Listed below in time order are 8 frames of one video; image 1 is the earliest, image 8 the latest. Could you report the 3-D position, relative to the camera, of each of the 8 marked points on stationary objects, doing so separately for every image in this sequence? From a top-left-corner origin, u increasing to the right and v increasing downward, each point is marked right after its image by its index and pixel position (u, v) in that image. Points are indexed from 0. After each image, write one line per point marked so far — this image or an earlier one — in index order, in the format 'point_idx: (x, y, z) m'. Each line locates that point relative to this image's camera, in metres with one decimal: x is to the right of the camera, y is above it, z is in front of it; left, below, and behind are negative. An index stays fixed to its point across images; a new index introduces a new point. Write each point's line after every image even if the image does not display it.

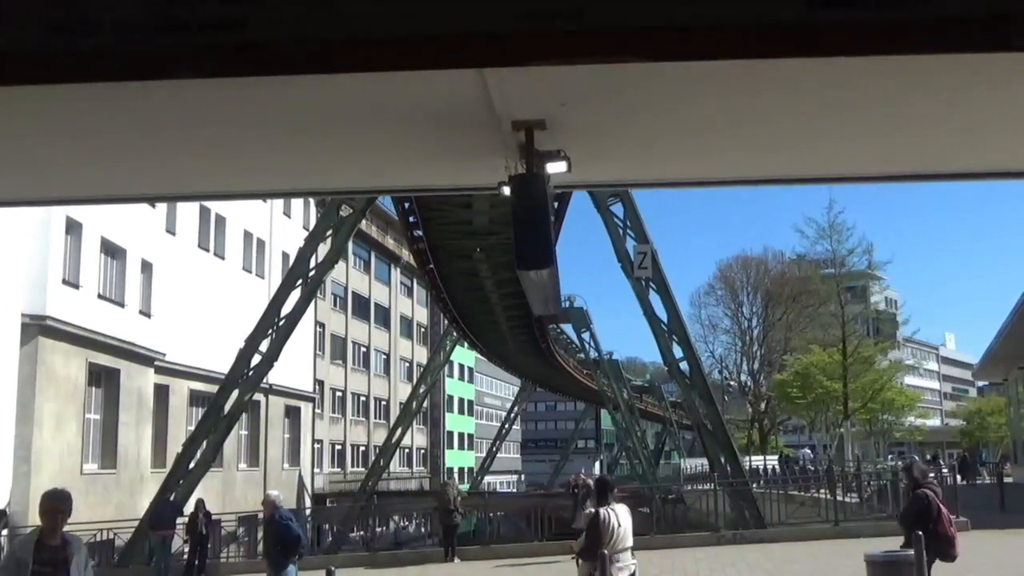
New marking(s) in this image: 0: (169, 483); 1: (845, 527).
0: (-6.7, -3.9, +18.9) m
1: (+6.1, -4.3, +17.1) m
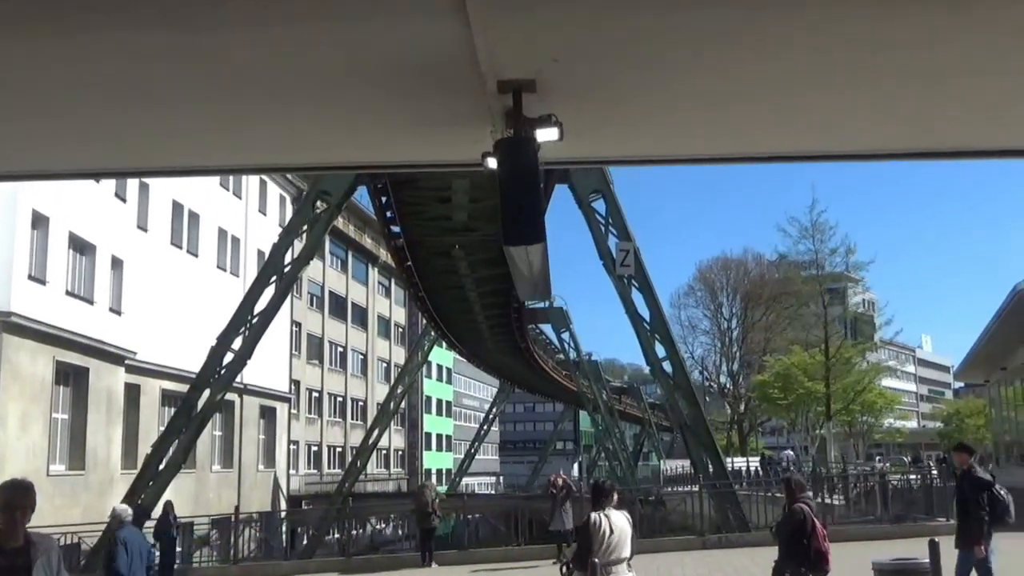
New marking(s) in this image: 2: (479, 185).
0: (-7.1, -3.8, +18.3) m
1: (+5.7, -4.2, +16.8) m
2: (-0.6, +1.7, +16.6) m
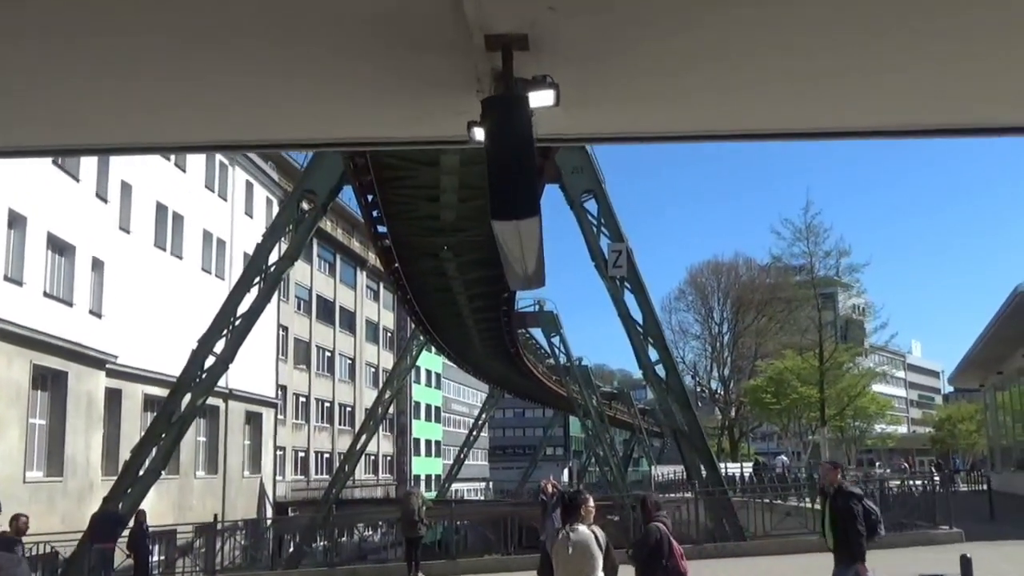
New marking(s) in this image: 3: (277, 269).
0: (-7.3, -3.8, +17.7) m
1: (+5.5, -4.3, +16.3) m
2: (-0.7, +1.7, +16.1) m
3: (-4.7, +0.3, +19.3) m
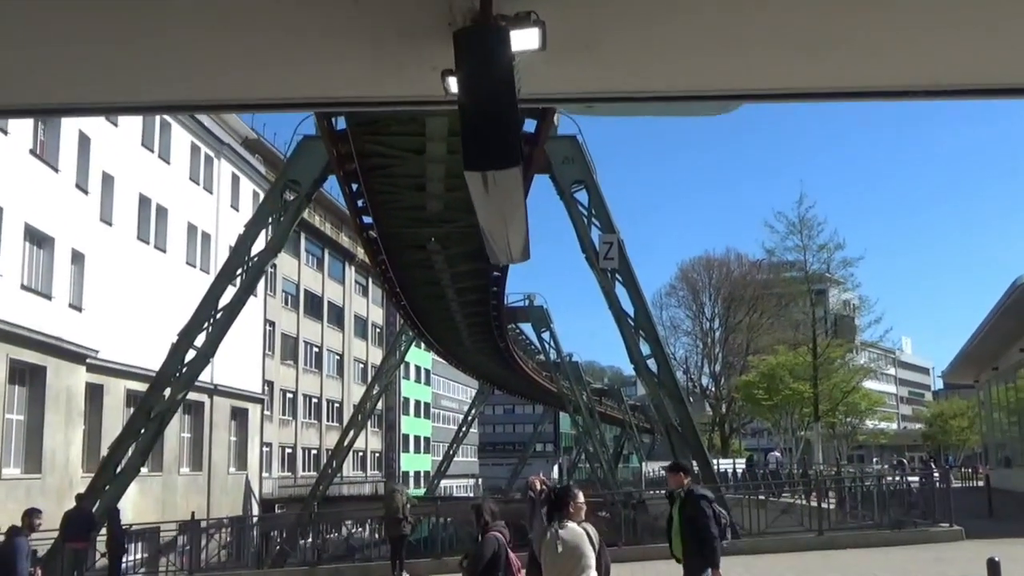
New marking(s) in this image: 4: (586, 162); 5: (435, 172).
0: (-7.5, -3.6, +17.2) m
1: (+5.3, -4.1, +16.0) m
2: (-0.9, +1.8, +15.6) m
3: (-4.9, +0.5, +18.7) m
4: (+1.4, +2.3, +17.7) m
5: (-1.2, +1.9, +15.5) m
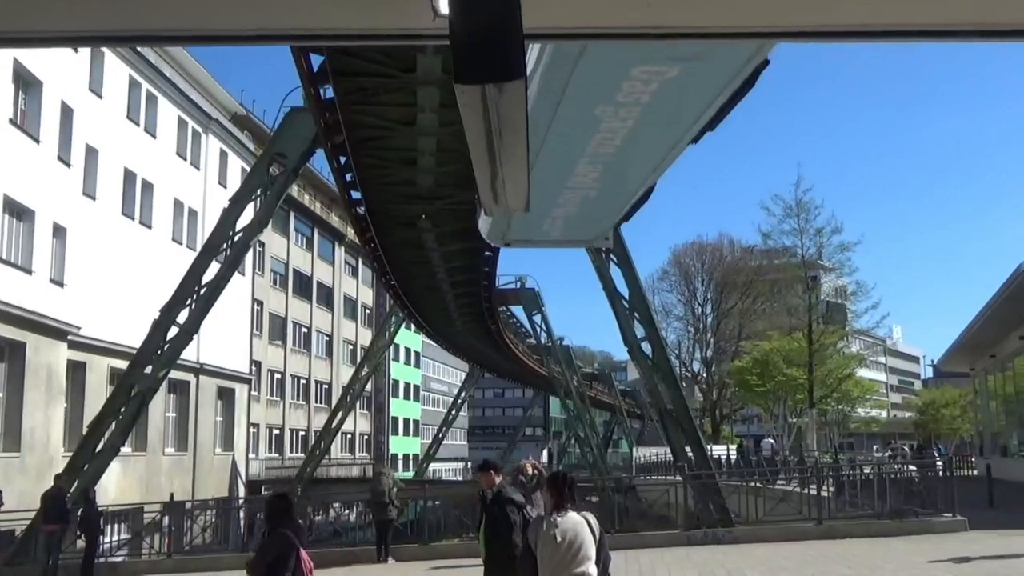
0: (-7.7, -3.2, +16.7) m
1: (+5.2, -3.8, +15.6) m
2: (-1.0, +2.2, +15.1) m
3: (-5.1, +0.9, +18.2) m
4: (+1.3, +2.7, +17.1) m
5: (-1.3, +2.2, +14.9) m
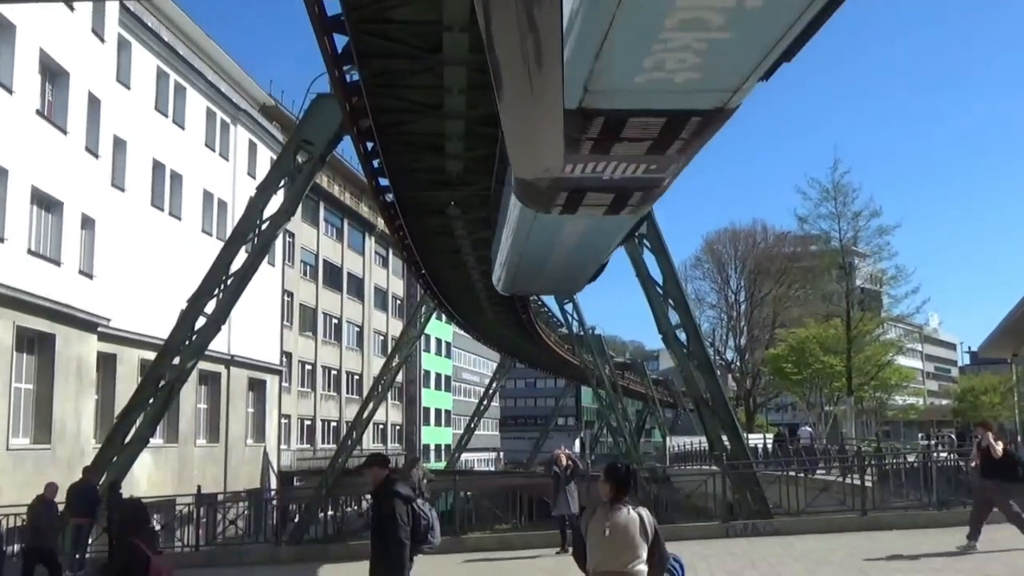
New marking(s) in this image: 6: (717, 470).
0: (-7.2, -3.0, +16.5) m
1: (+5.7, -3.6, +15.0) m
2: (-0.6, +2.4, +14.7) m
3: (-4.5, +1.2, +17.9) m
4: (+1.8, +3.0, +16.7) m
5: (-0.9, +2.4, +14.5) m
6: (+3.4, -3.0, +16.0) m
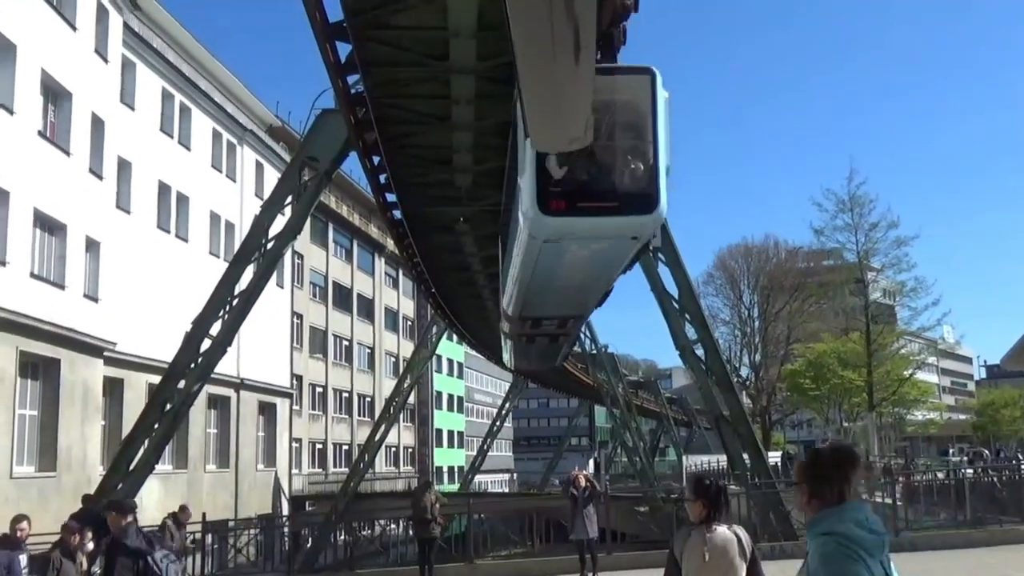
0: (-6.9, -3.4, +16.1) m
1: (+5.9, -3.7, +14.4) m
2: (-0.4, +2.2, +14.2) m
3: (-4.3, +0.8, +17.5) m
4: (+1.9, +2.7, +16.2) m
5: (-0.8, +2.2, +14.1) m
6: (+3.7, -3.2, +15.4) m
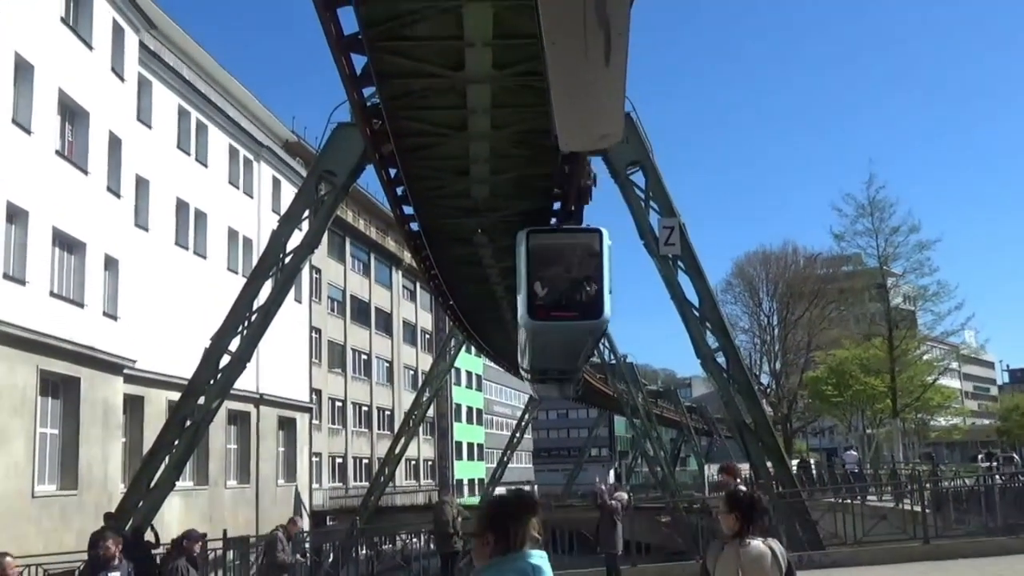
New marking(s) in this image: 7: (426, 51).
0: (-6.5, -3.7, +16.0) m
1: (+6.2, -3.8, +14.1) m
2: (-0.2, +2.0, +14.2) m
3: (-4.0, +0.5, +17.5) m
4: (+2.2, +2.6, +16.1) m
5: (-0.5, +2.0, +14.0) m
6: (+4.0, -3.4, +15.2) m
7: (-1.0, +2.8, +11.3) m
